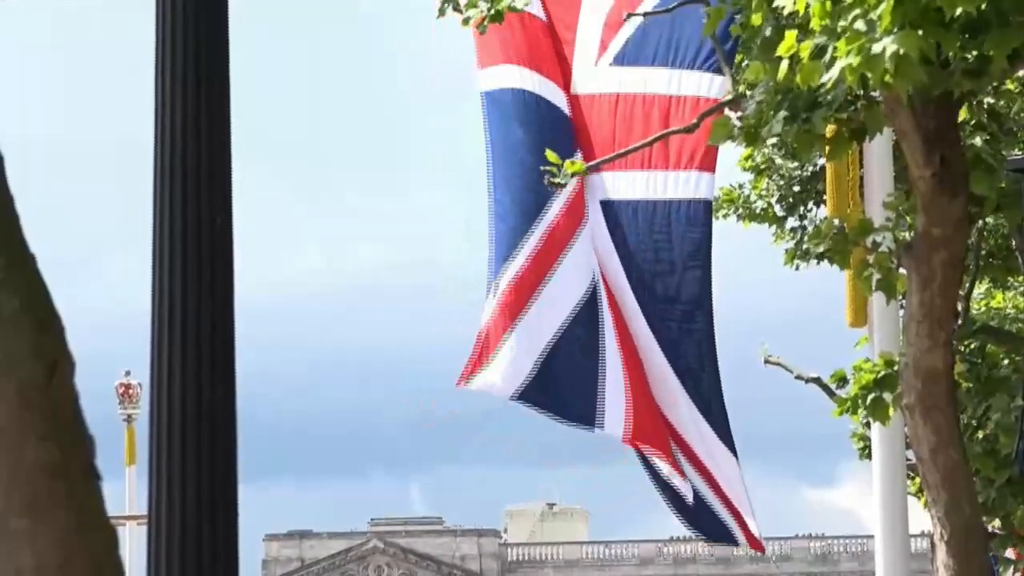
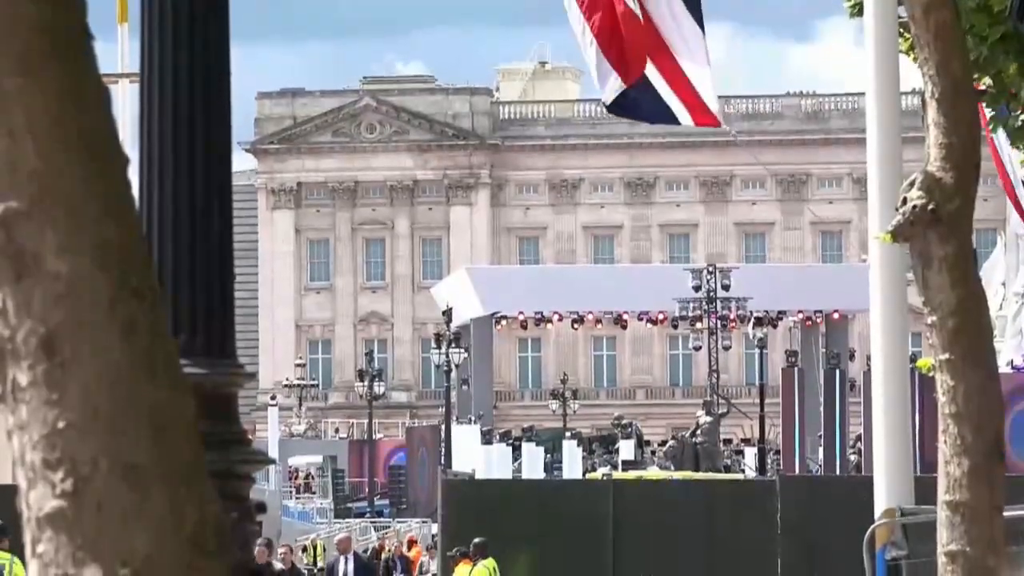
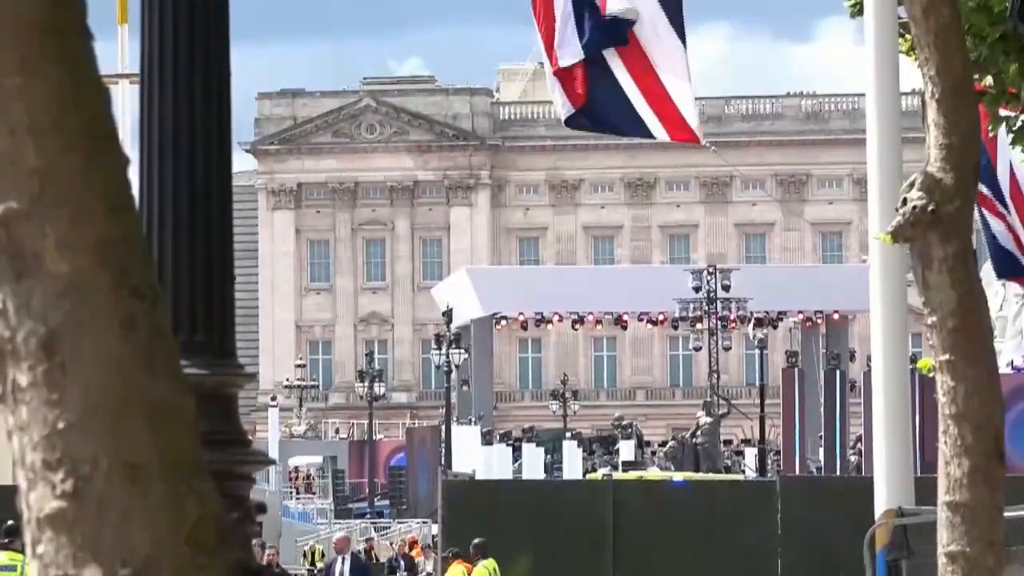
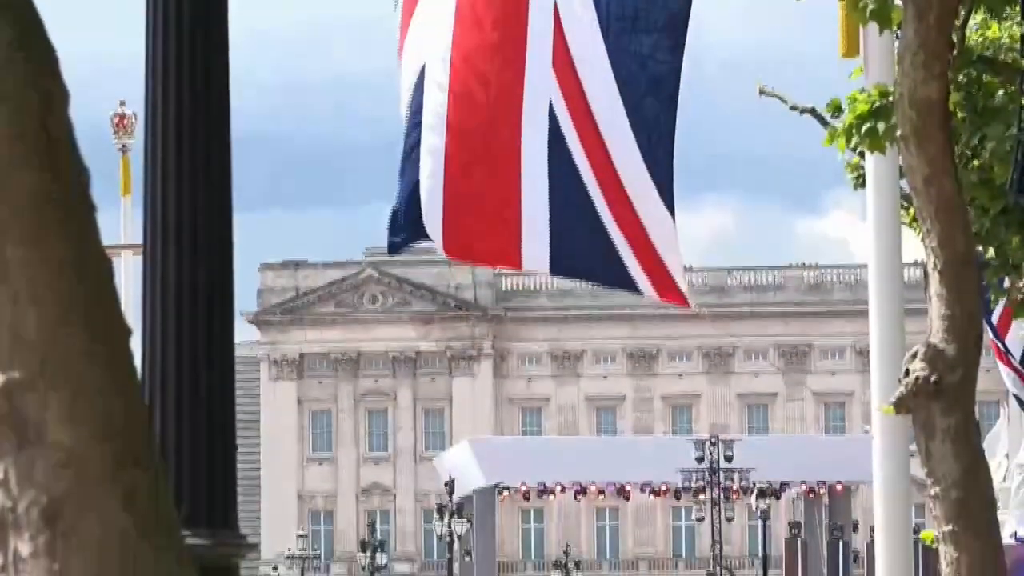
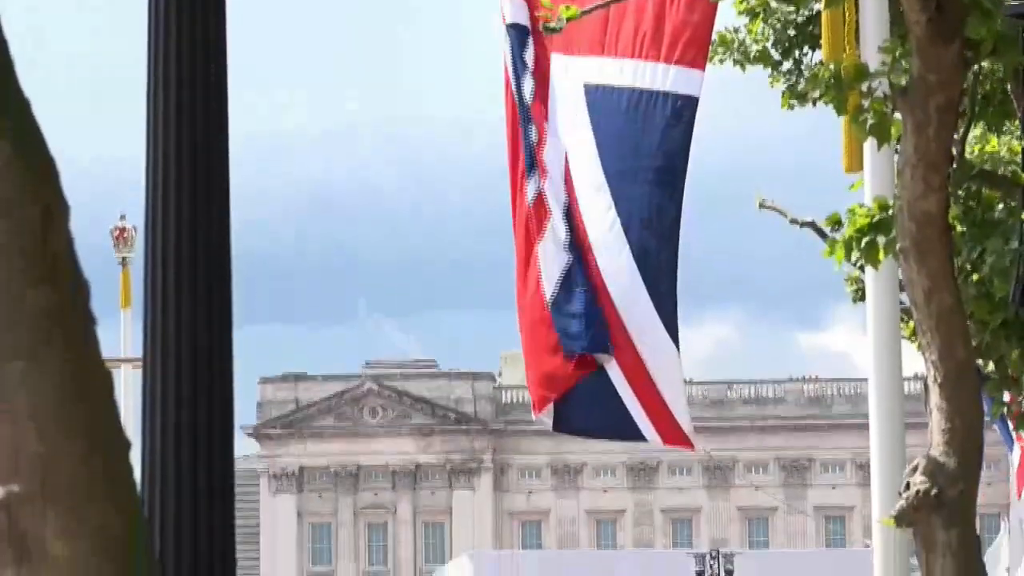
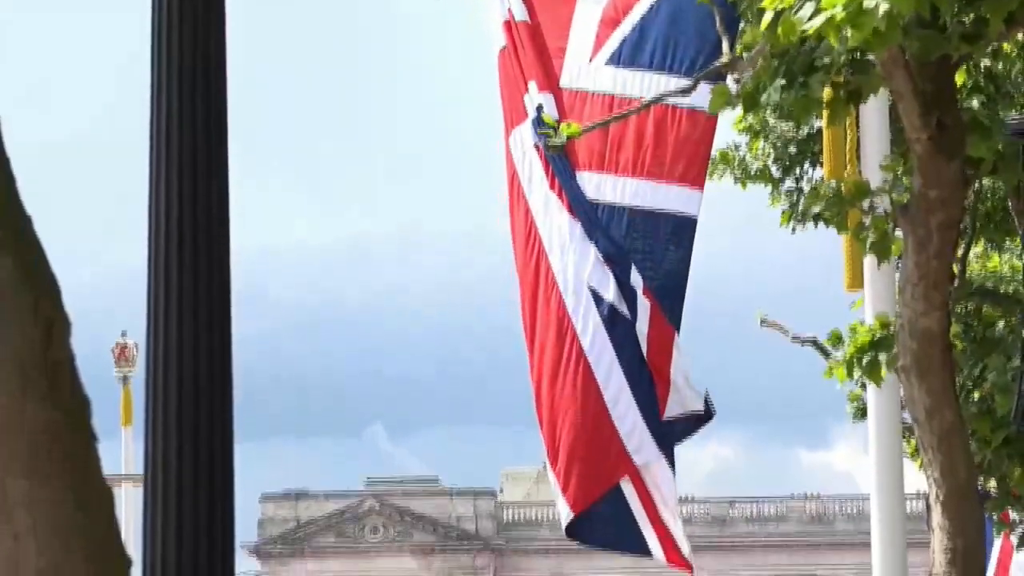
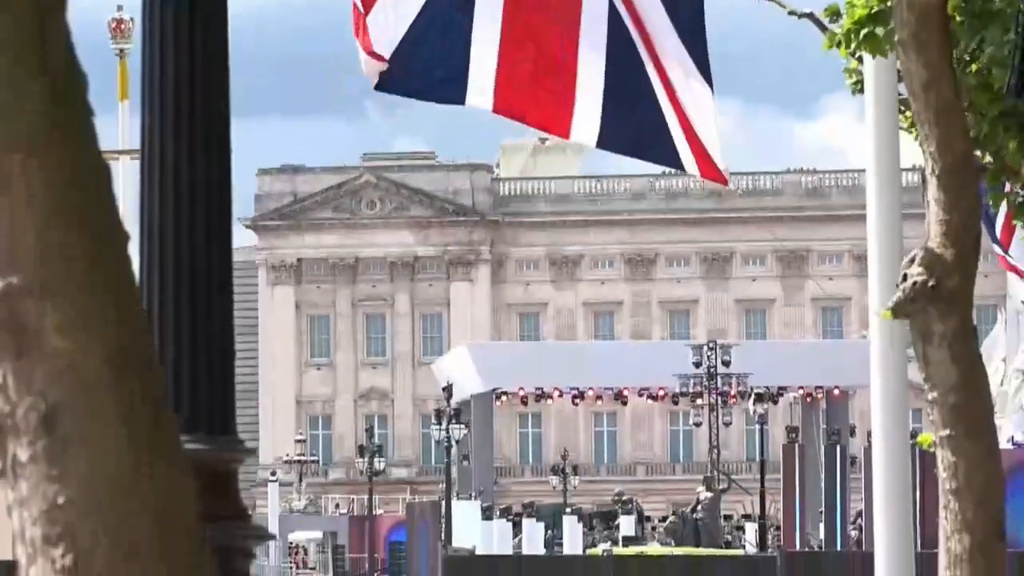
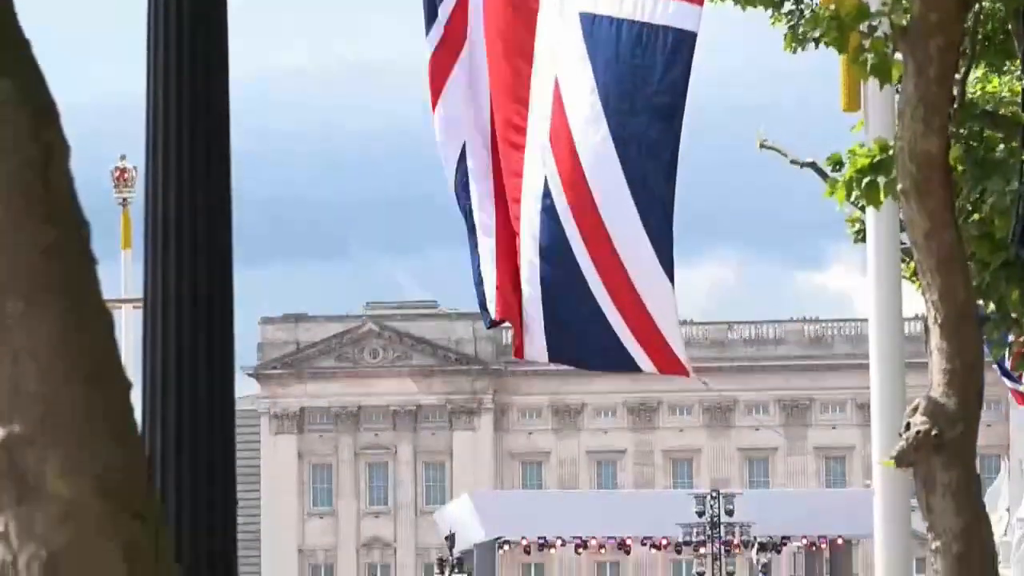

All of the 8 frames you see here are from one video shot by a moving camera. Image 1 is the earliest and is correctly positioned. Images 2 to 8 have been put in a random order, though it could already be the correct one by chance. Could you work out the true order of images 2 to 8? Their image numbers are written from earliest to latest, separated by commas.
6, 5, 8, 4, 7, 2, 3
